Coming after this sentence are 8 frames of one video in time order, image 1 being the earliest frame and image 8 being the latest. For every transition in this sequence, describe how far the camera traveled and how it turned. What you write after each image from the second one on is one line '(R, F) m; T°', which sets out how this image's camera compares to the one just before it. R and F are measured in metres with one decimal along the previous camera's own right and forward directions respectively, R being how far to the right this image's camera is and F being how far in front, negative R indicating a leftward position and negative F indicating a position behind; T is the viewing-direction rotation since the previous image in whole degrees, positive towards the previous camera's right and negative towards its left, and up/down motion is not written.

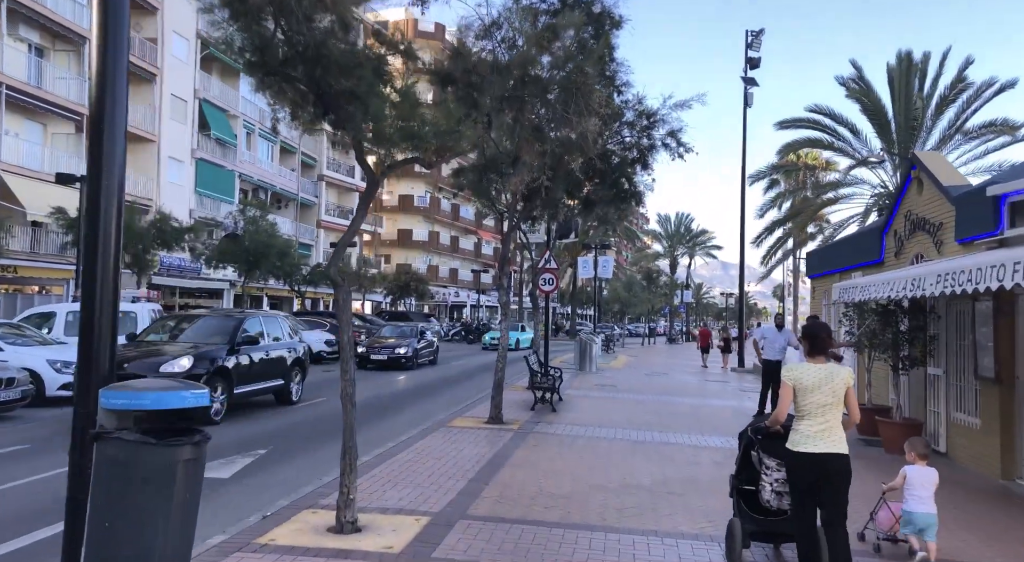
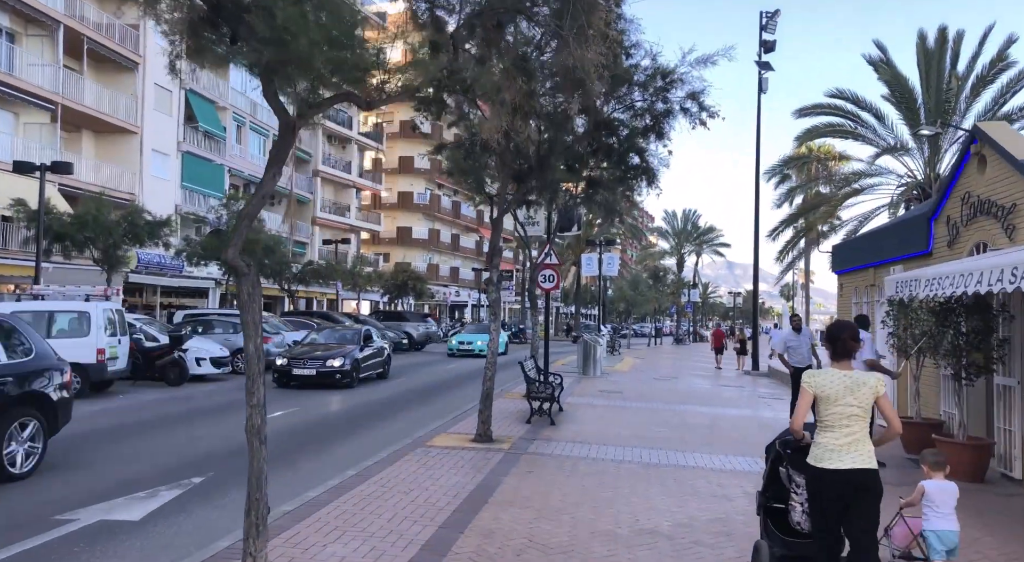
(+0.2, +1.6) m; 0°
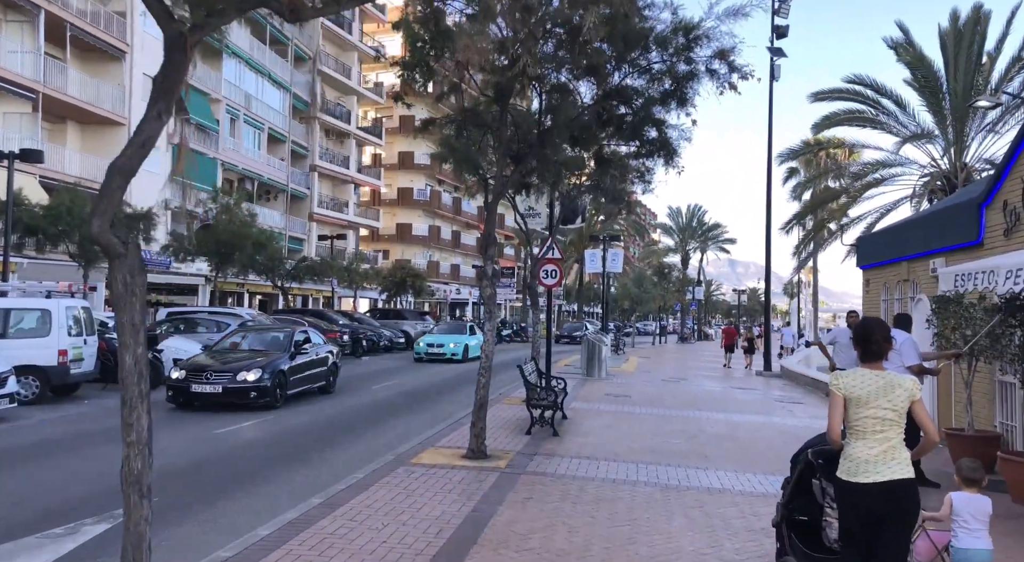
(+0.1, +1.2) m; 0°
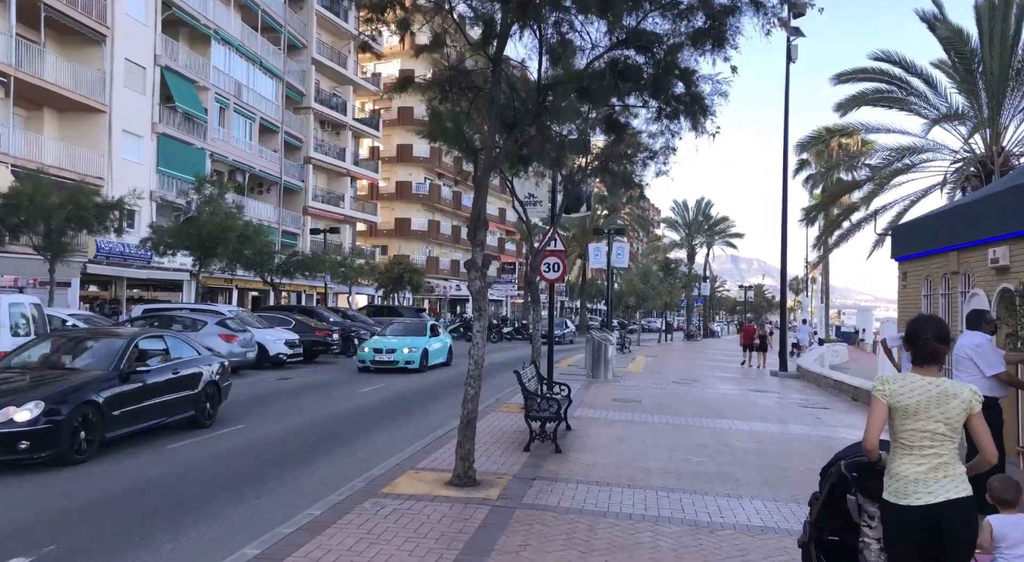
(+0.1, +1.4) m; 0°
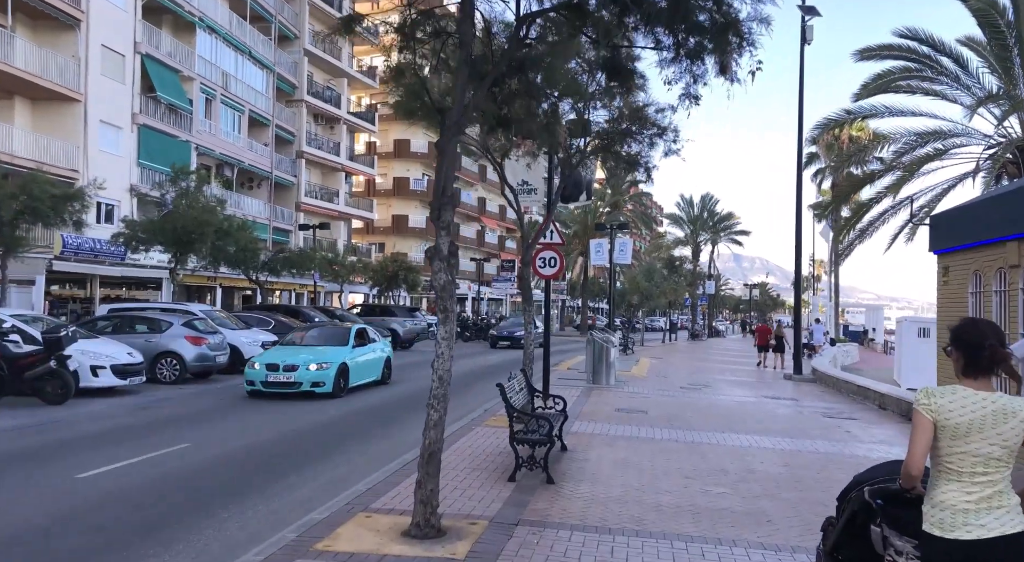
(+0.2, +1.5) m; 0°
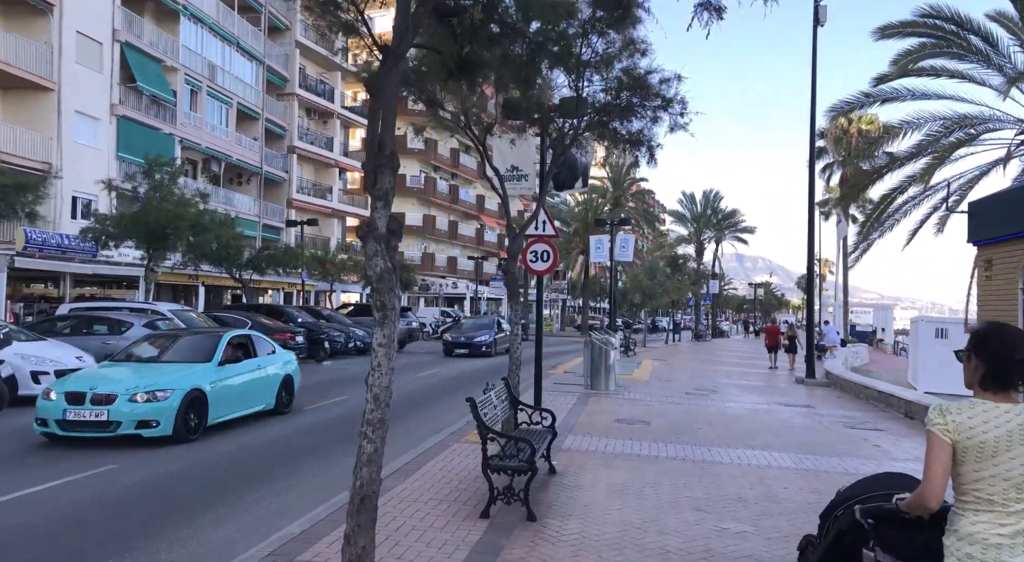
(+0.2, +1.4) m; 0°
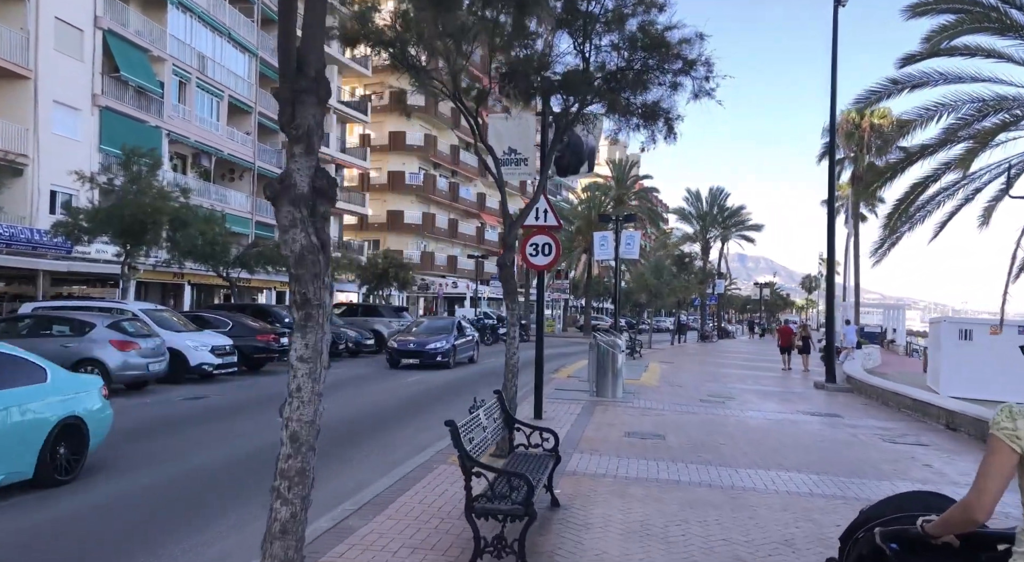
(+0.1, +1.3) m; 0°
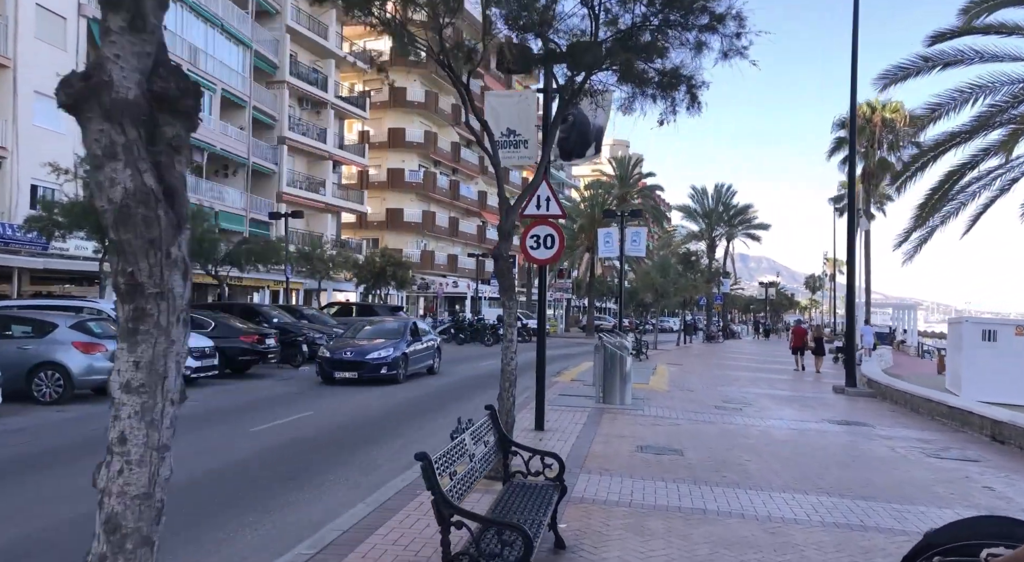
(+0.1, +1.2) m; 0°
